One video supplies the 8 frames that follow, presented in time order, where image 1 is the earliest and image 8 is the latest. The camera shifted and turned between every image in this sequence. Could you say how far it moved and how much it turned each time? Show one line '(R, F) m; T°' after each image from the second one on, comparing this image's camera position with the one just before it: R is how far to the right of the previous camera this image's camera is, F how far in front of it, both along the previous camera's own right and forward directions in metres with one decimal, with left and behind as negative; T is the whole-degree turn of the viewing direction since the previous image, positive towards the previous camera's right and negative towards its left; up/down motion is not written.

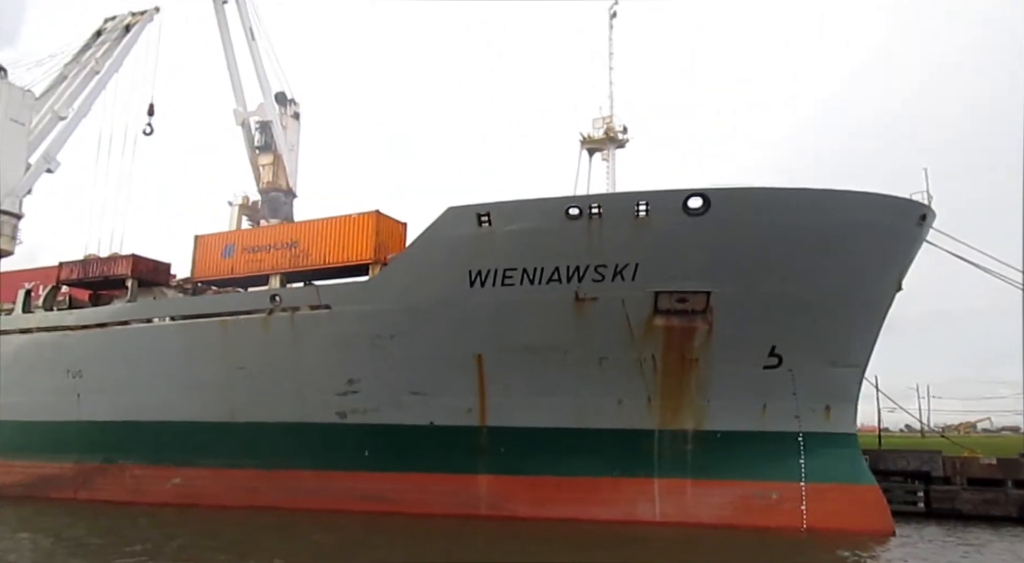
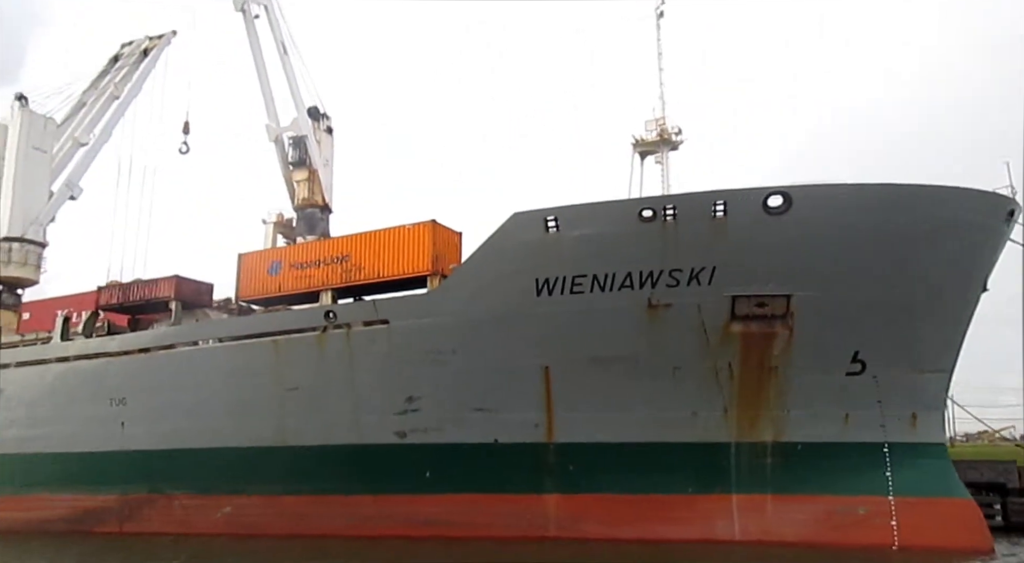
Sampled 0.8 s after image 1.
(-0.8, +0.4) m; 0°
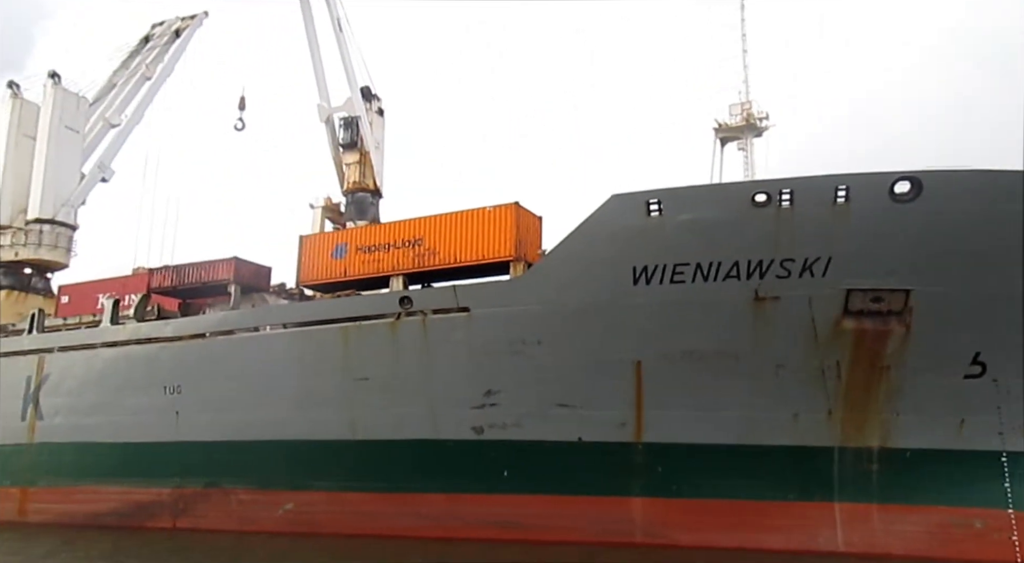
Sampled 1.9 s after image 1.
(-1.1, +0.6) m; 0°
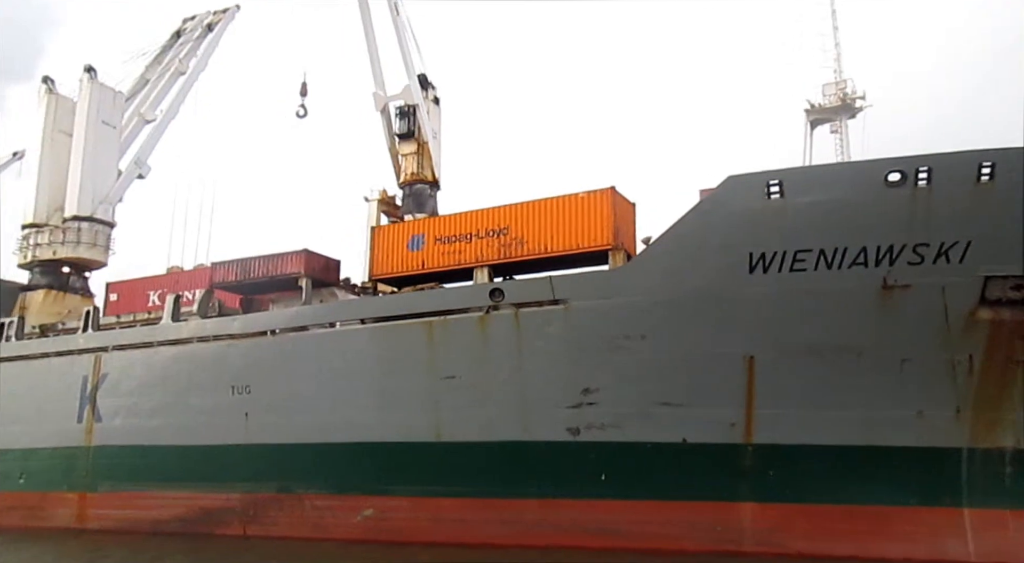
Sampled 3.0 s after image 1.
(-1.1, +0.6) m; -1°
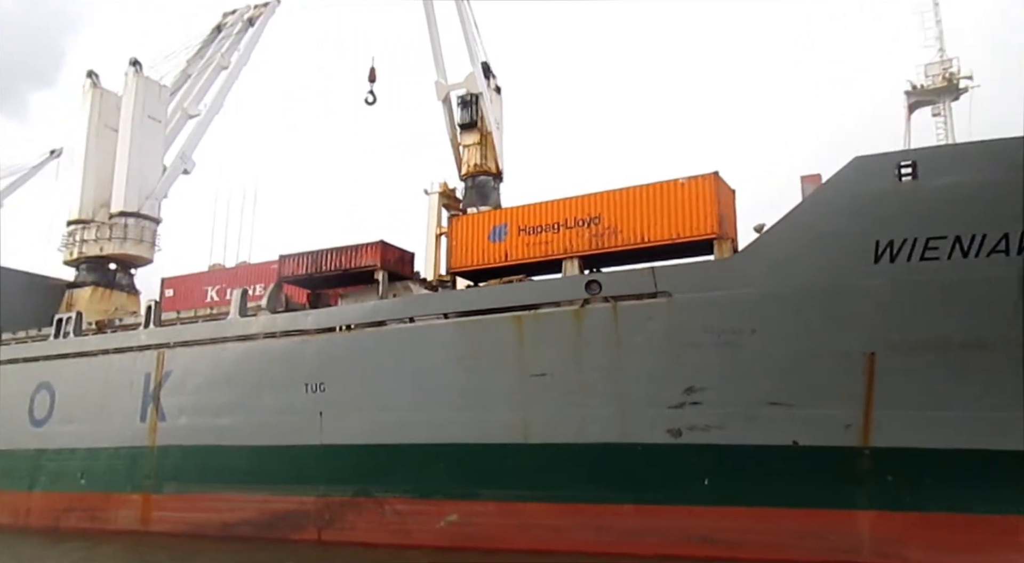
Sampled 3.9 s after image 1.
(-0.9, +0.5) m; -1°
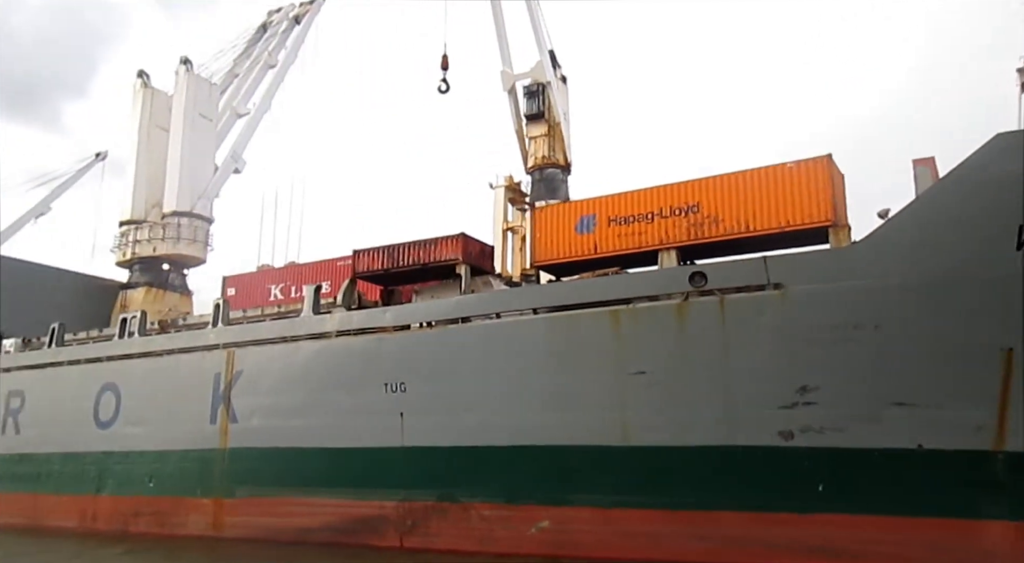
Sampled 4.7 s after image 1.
(-0.8, +0.5) m; -2°
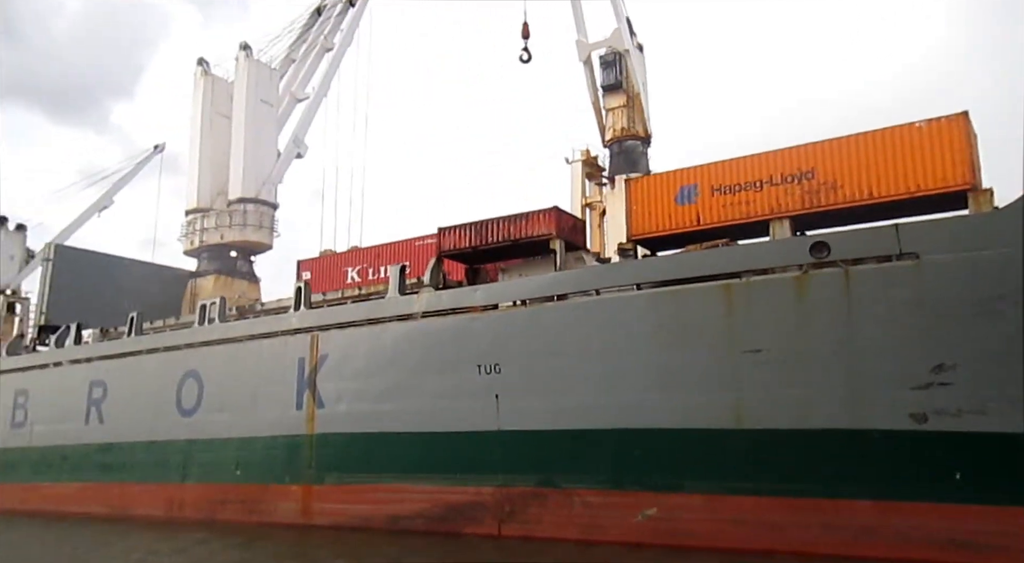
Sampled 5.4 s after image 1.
(-0.7, +0.4) m; -3°
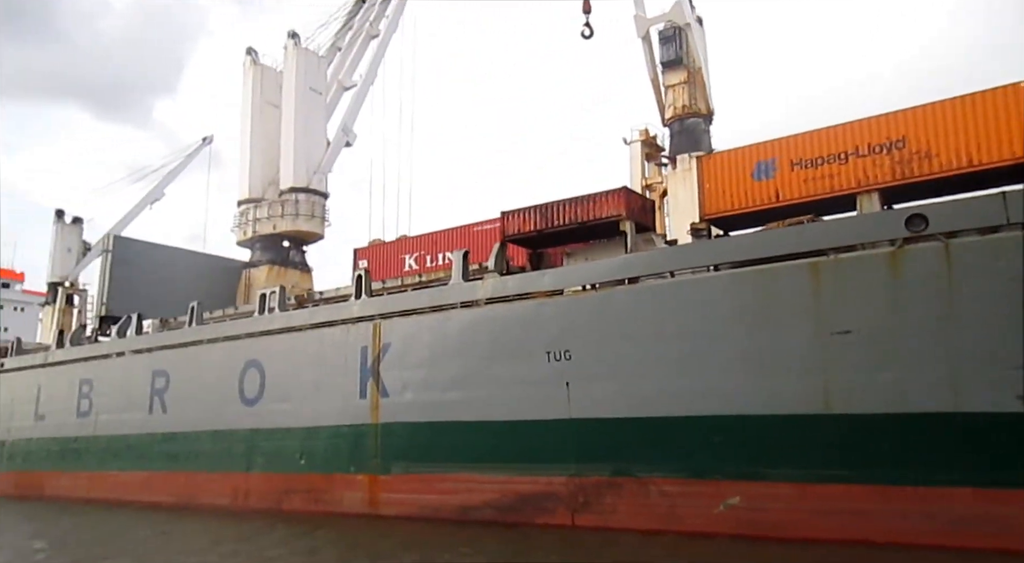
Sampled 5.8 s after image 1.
(-0.4, +0.2) m; -3°
